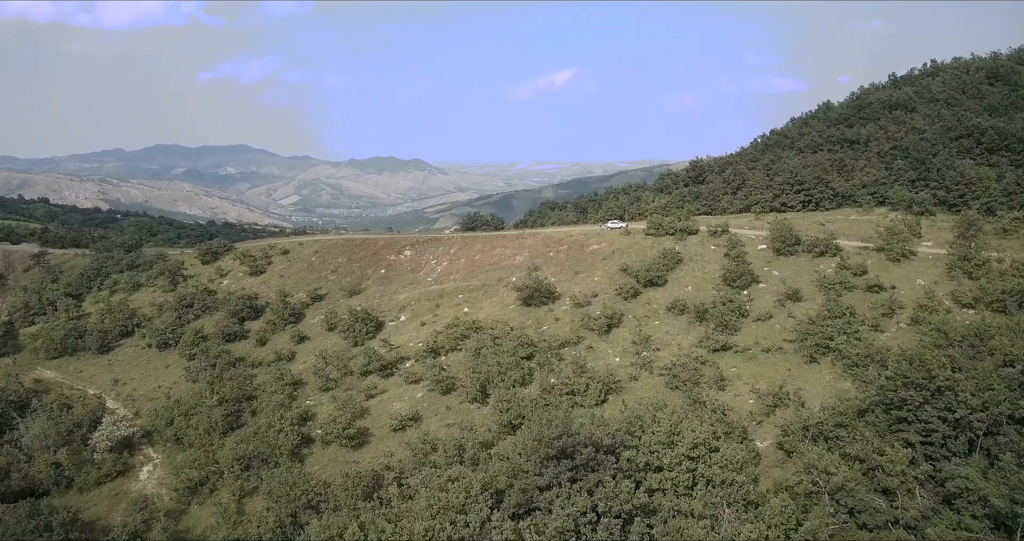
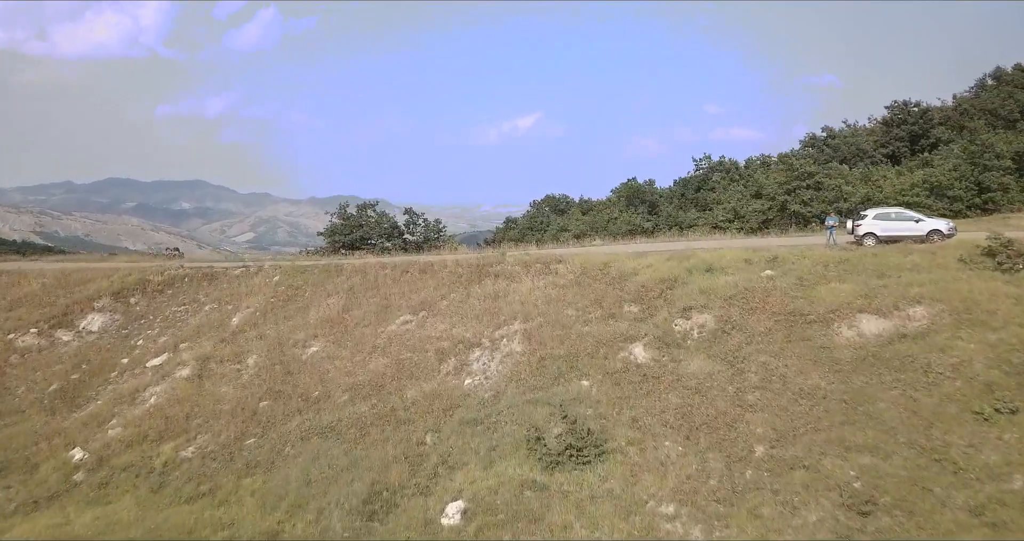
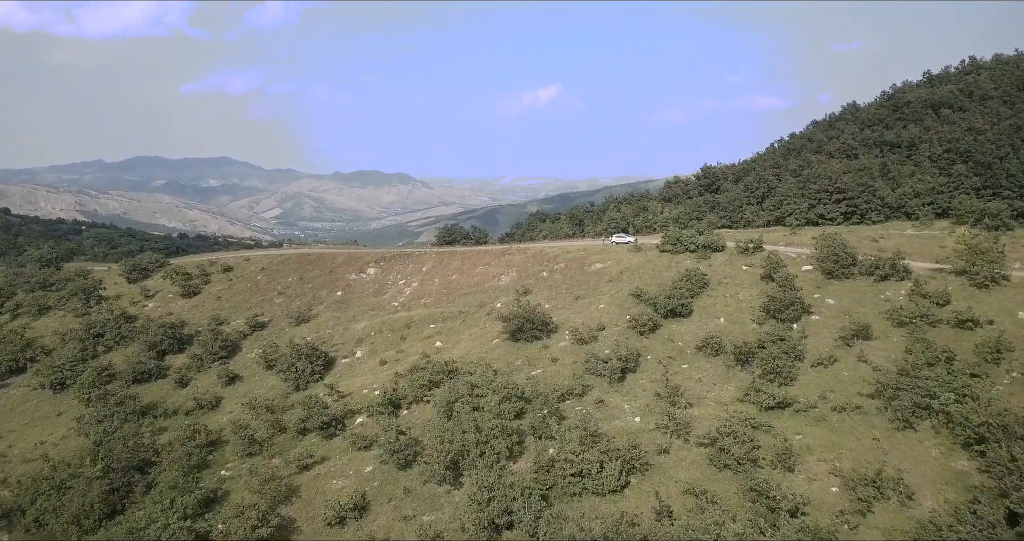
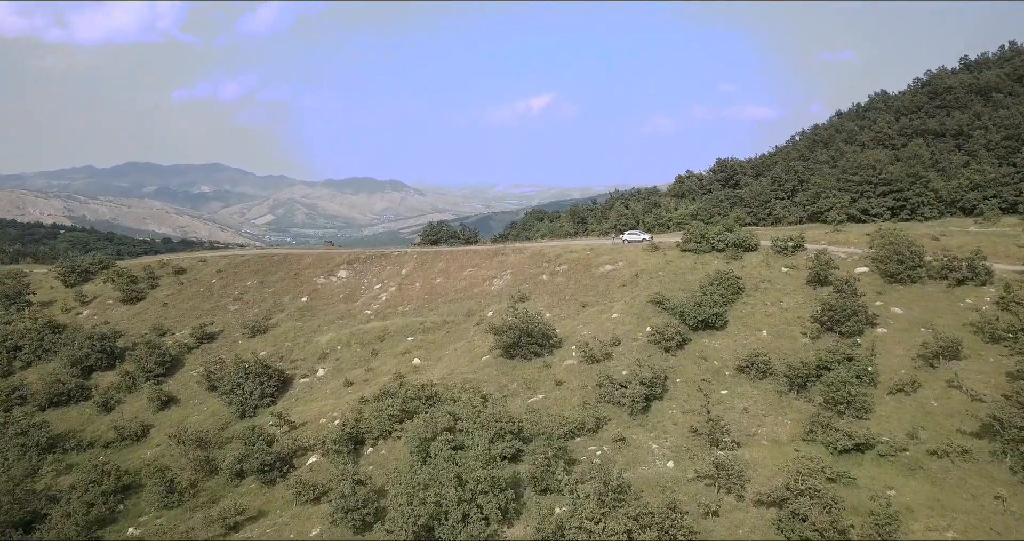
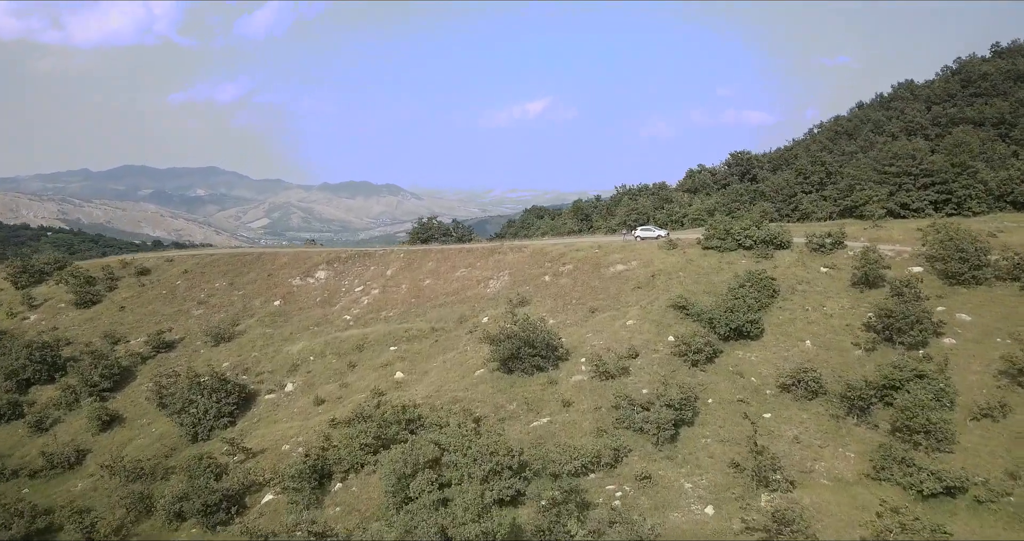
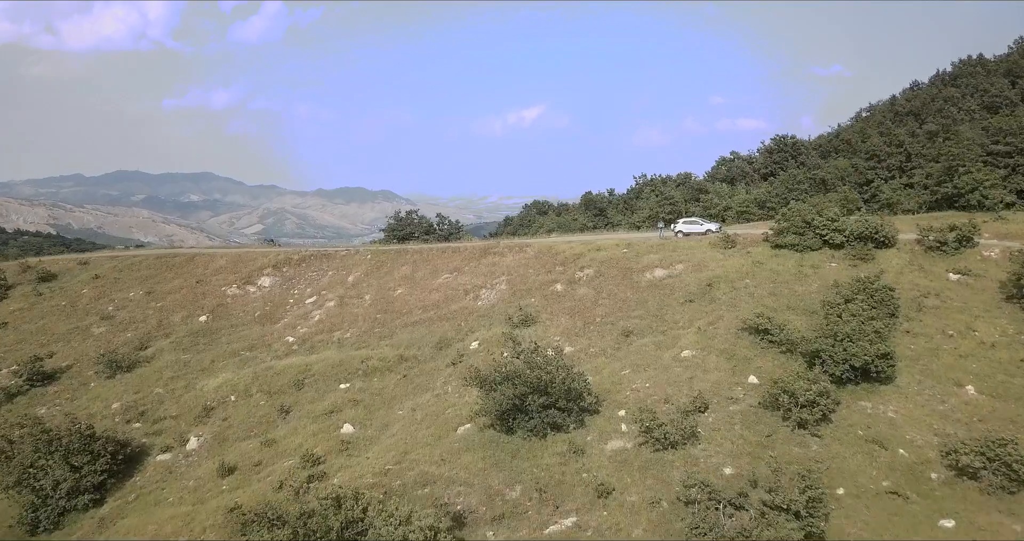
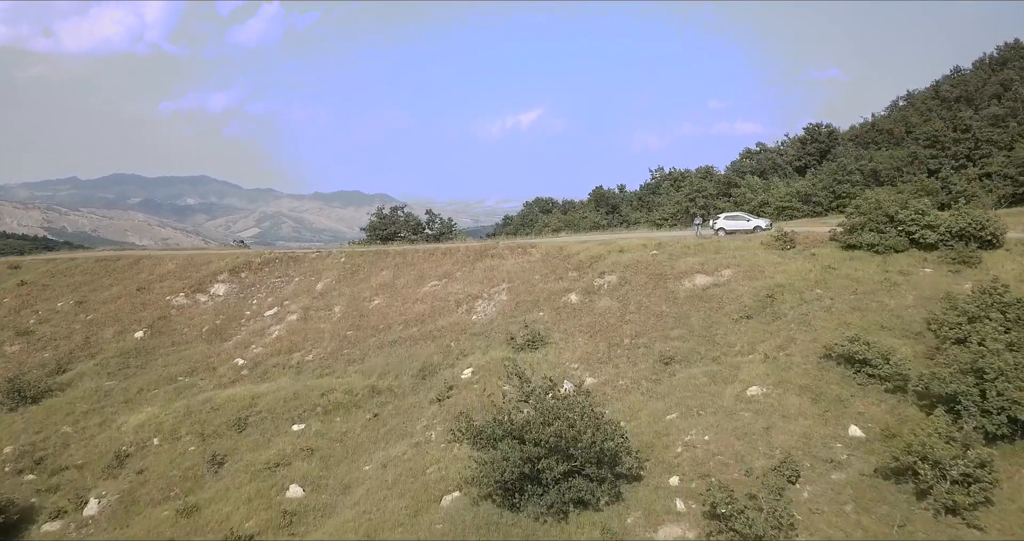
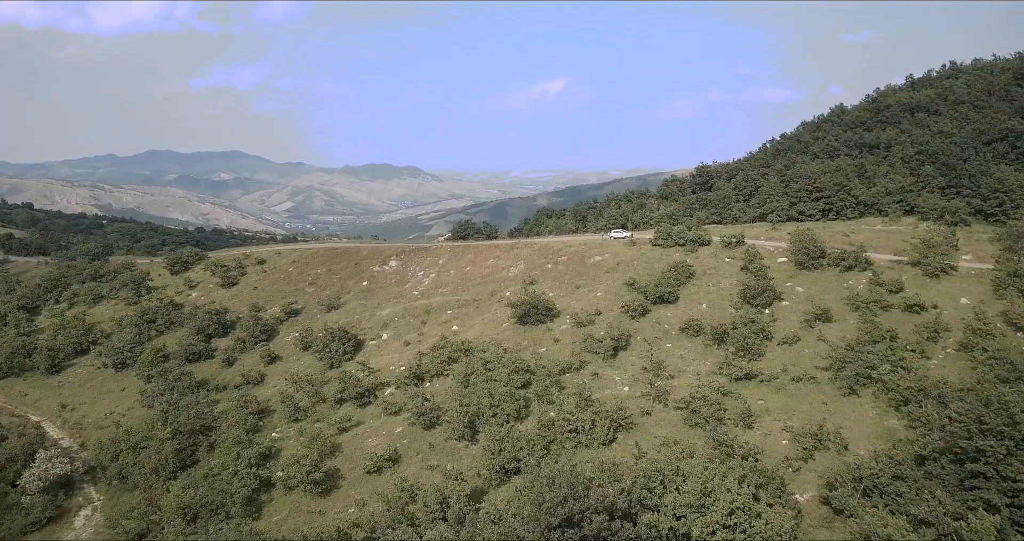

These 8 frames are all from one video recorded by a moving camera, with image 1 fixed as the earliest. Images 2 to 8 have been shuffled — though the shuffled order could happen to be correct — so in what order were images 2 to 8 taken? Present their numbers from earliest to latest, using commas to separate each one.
8, 3, 4, 5, 6, 7, 2
